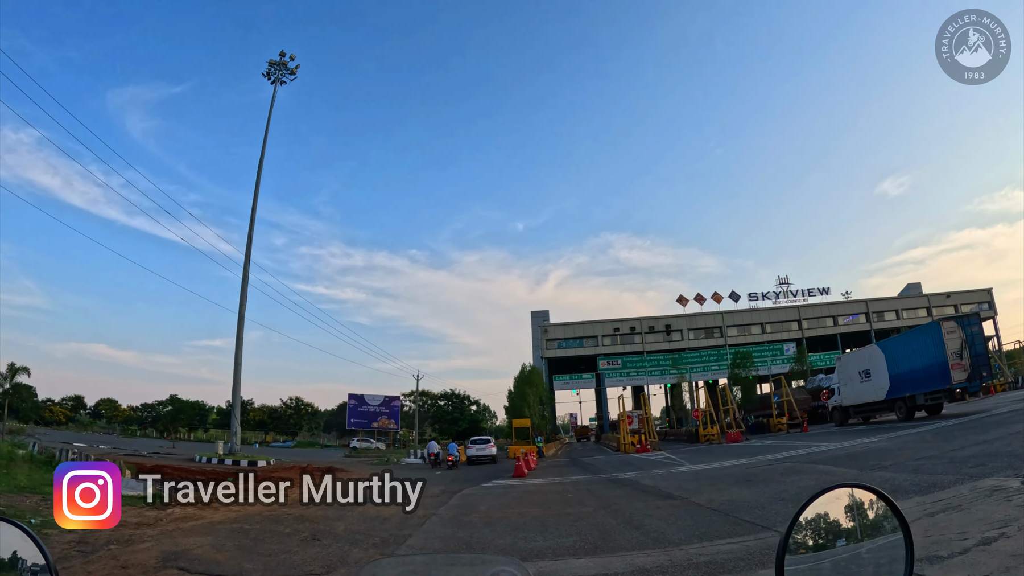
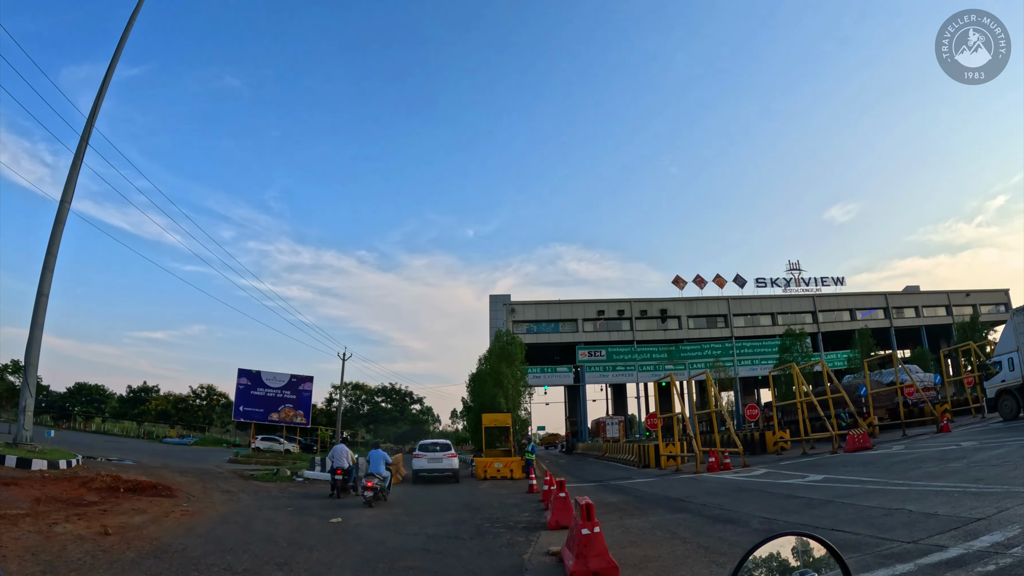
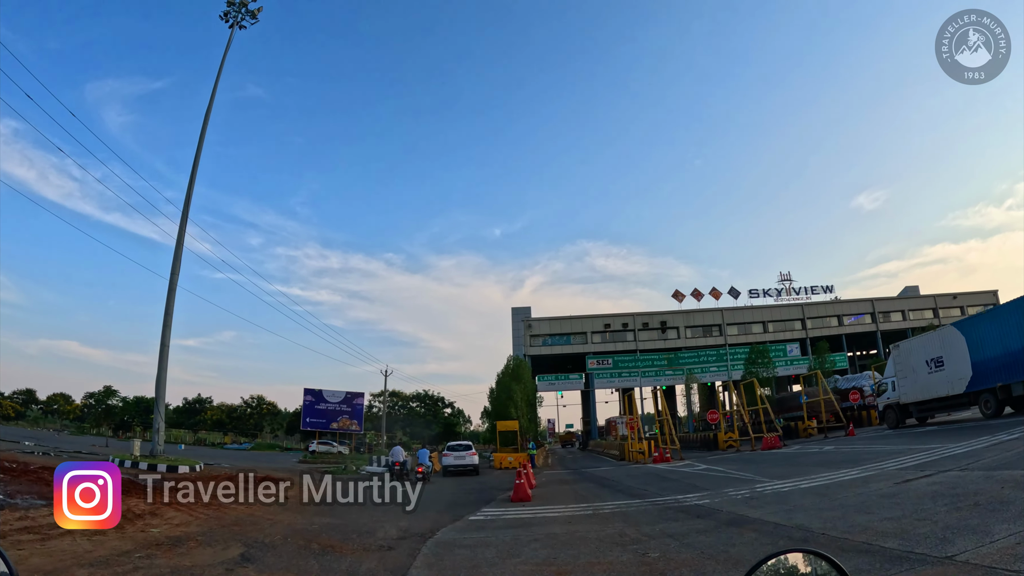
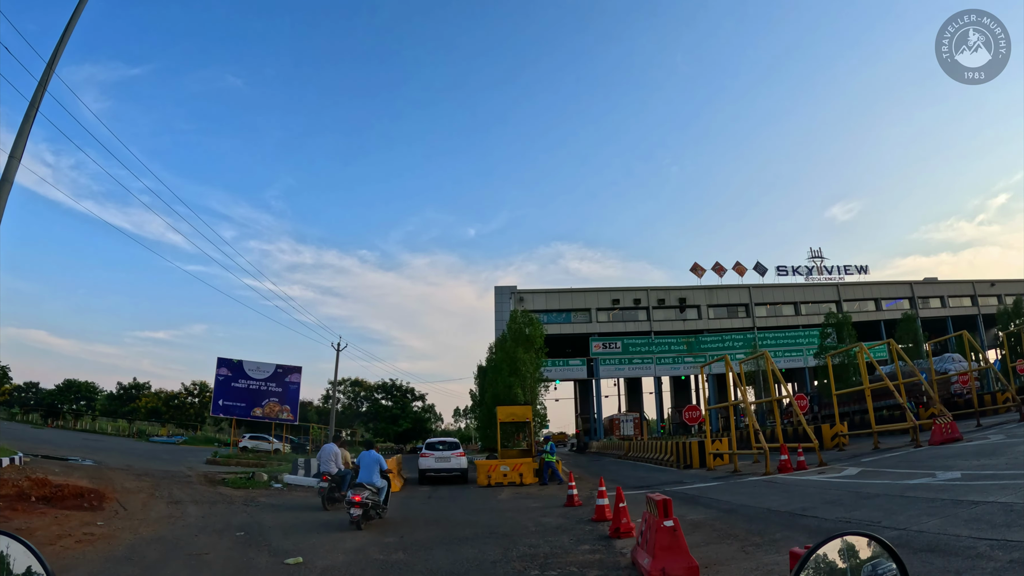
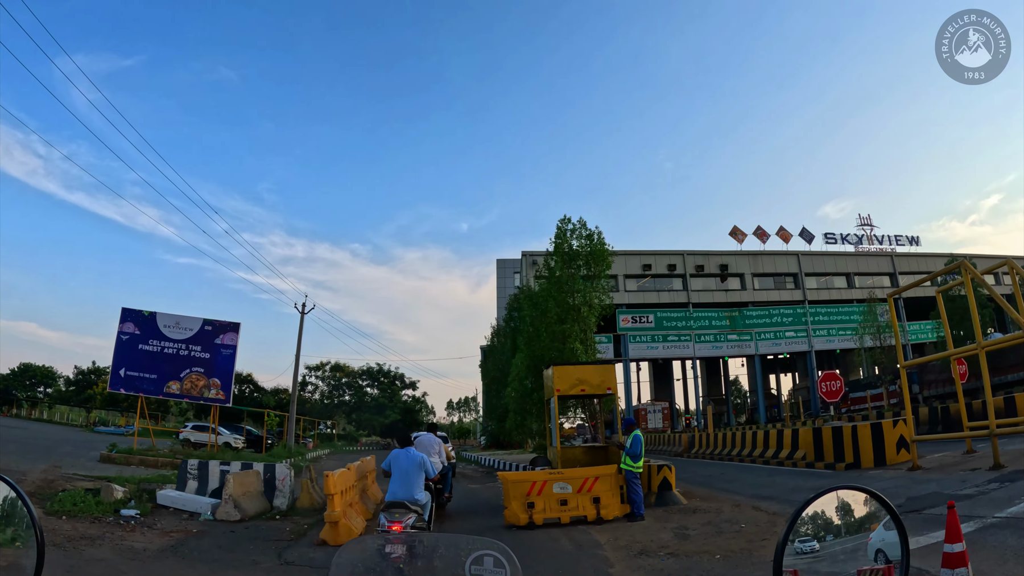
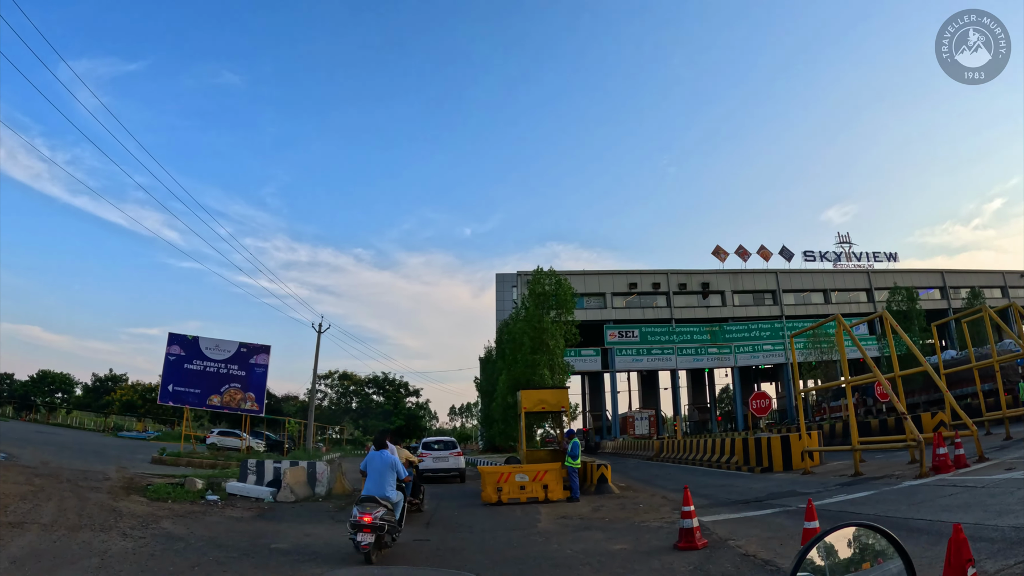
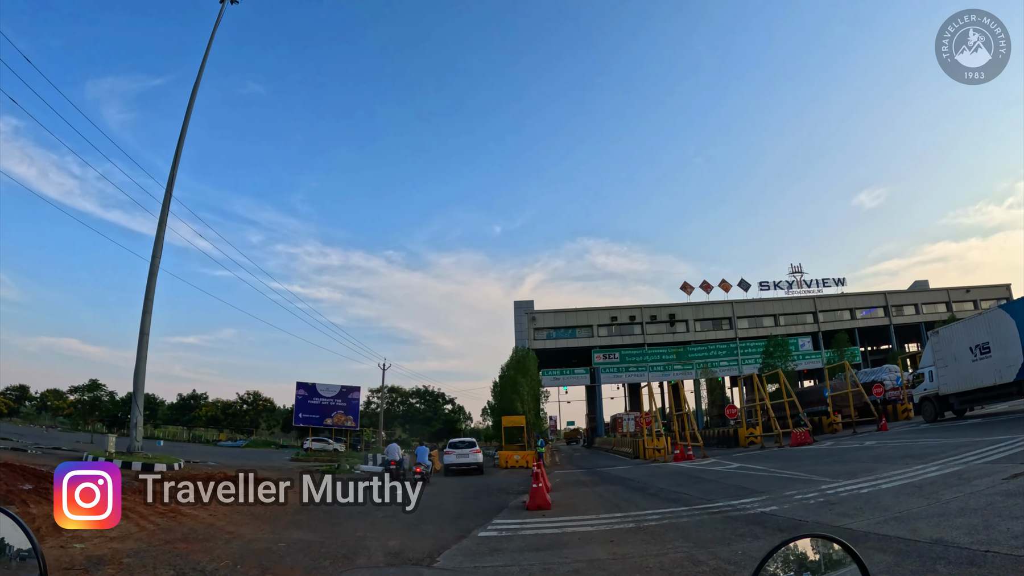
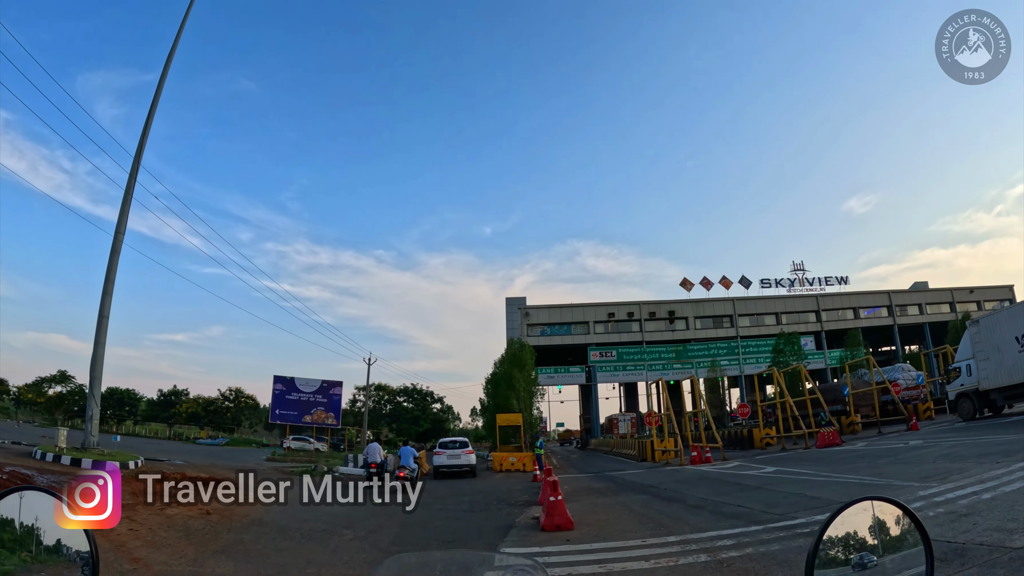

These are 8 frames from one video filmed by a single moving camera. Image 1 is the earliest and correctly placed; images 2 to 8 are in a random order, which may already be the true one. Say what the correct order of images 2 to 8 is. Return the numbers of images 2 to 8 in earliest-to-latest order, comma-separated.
3, 7, 8, 2, 4, 6, 5
